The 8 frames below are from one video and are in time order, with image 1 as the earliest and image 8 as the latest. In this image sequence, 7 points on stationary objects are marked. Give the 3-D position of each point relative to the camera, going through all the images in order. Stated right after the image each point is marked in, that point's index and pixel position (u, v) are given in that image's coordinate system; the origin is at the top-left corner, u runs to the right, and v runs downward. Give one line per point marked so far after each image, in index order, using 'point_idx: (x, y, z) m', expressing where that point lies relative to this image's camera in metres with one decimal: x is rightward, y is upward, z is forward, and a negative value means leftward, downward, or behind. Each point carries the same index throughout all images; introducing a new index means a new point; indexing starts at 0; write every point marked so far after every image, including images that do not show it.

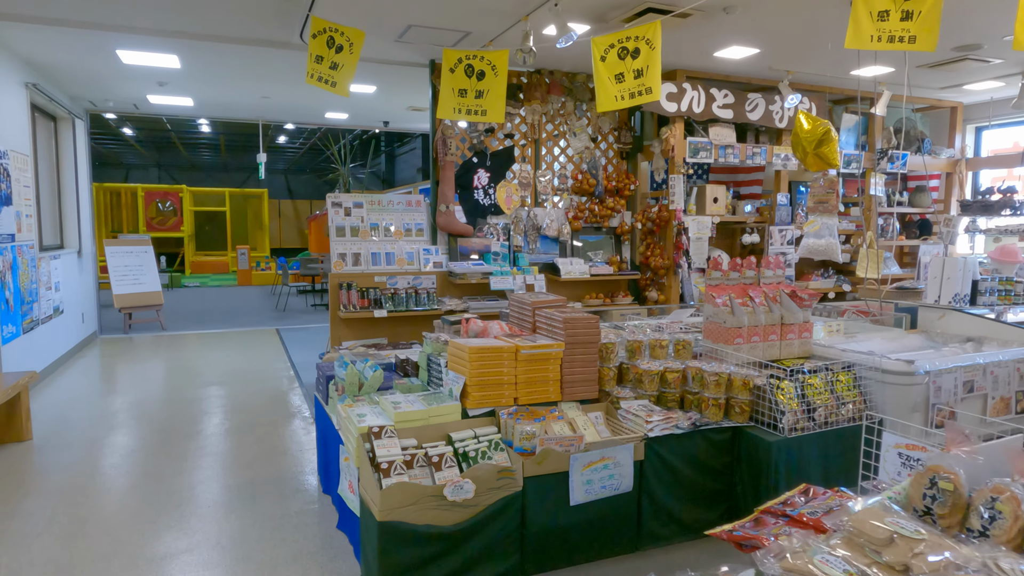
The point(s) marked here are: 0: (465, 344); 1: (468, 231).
0: (-0.2, -0.2, +2.9) m
1: (-0.4, +0.5, +5.7) m
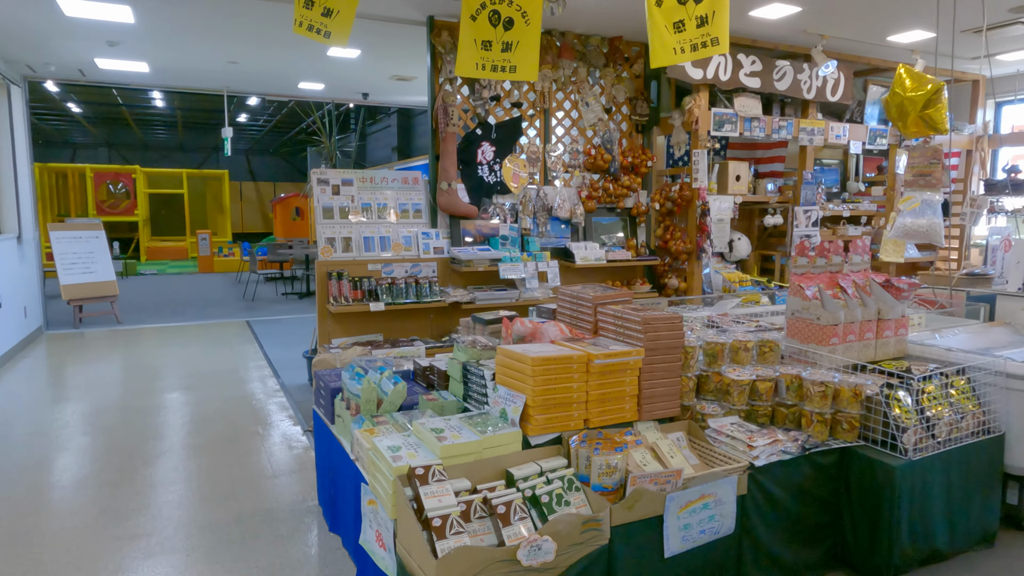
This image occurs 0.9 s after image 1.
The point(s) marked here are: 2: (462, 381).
0: (0.0, -0.2, +2.2) m
1: (-0.3, +0.6, +5.1) m
2: (-0.2, -0.4, +2.6) m
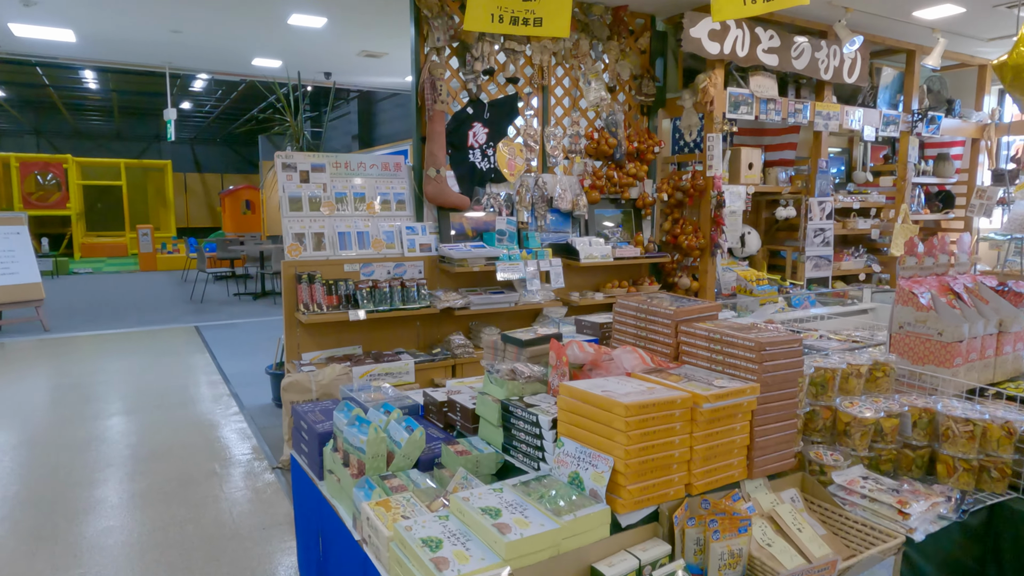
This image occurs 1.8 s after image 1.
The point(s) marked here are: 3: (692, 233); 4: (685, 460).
0: (+0.2, -0.3, +1.6) m
1: (-0.3, +0.6, +4.4) m
2: (0.0, -0.4, +2.0) m
3: (+1.4, +0.4, +5.0) m
4: (+0.4, -0.4, +1.6) m
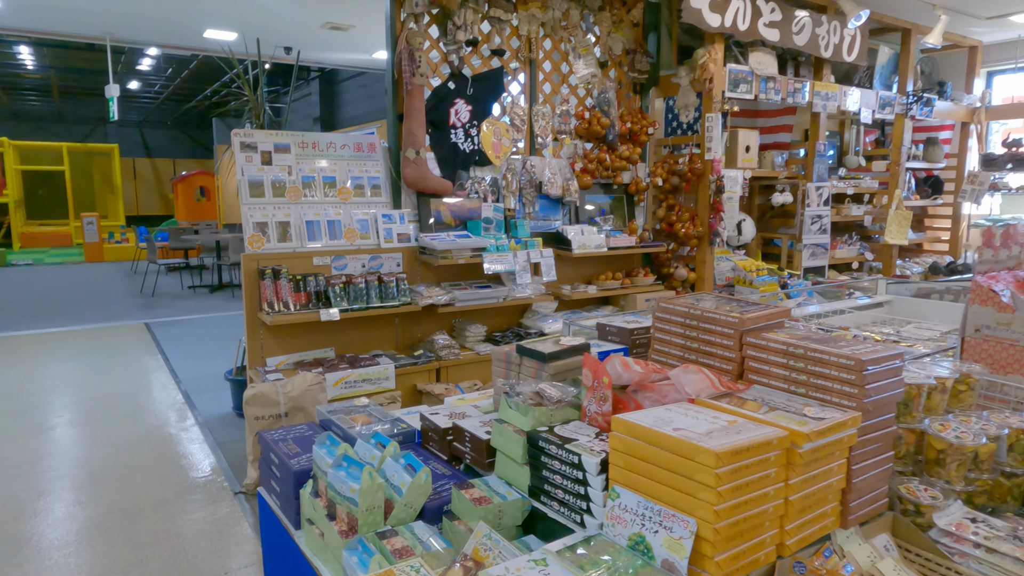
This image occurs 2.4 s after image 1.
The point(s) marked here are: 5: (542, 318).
0: (+0.3, -0.3, +1.2) m
1: (-0.4, +0.6, +4.0) m
2: (0.0, -0.4, +1.6) m
3: (+1.3, +0.5, +4.7) m
4: (+0.5, -0.4, +1.3) m
5: (+0.2, -0.2, +4.2) m
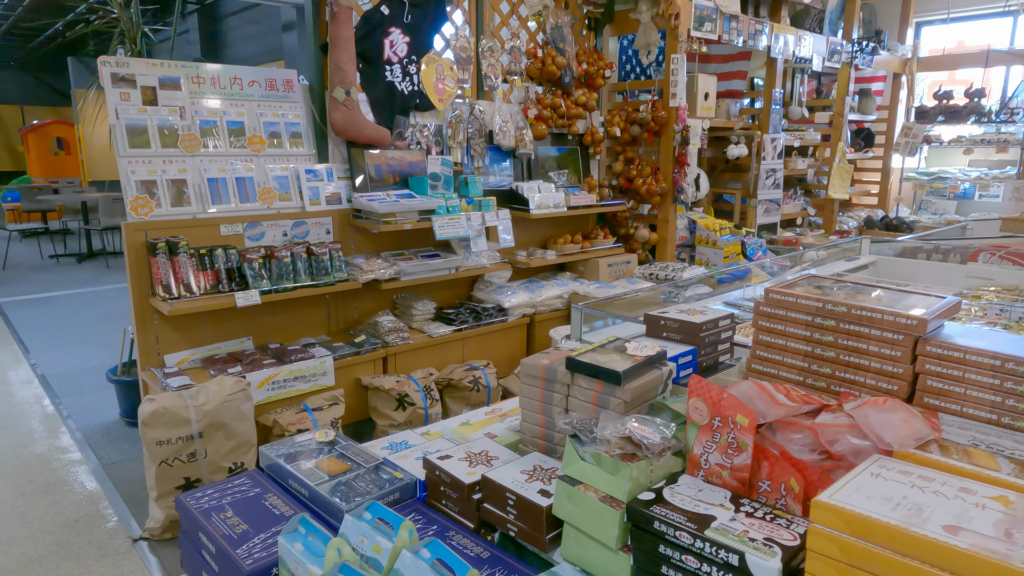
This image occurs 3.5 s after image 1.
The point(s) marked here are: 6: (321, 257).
0: (+0.5, -0.3, +0.7) m
1: (-0.6, +0.7, +3.3) m
2: (+0.2, -0.4, +1.0) m
3: (+0.9, +0.7, +4.3) m
4: (+0.7, -0.4, +0.8) m
5: (-0.1, 0.0, +3.6) m
6: (-0.9, +0.1, +3.0) m
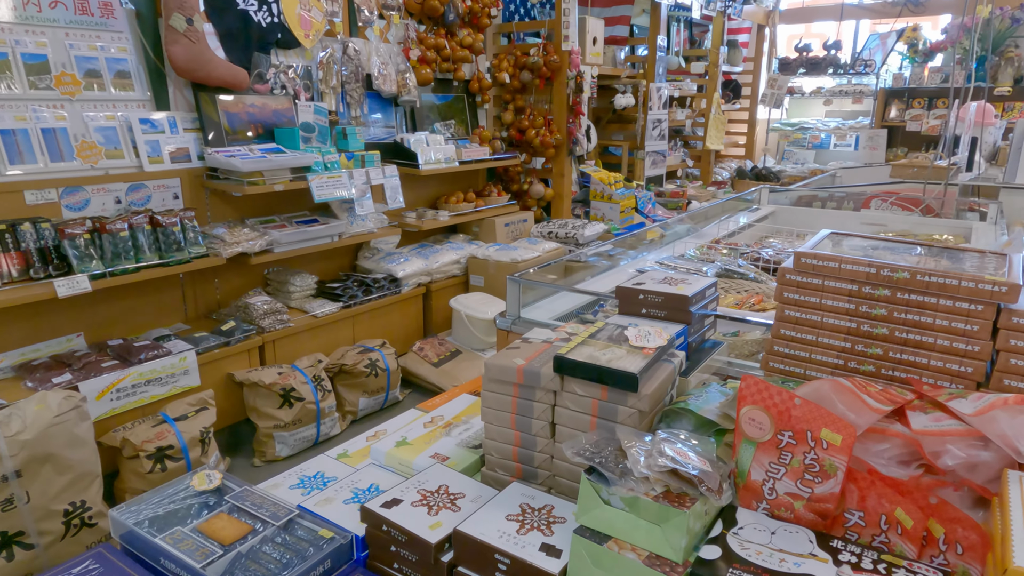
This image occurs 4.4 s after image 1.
0: (+0.6, -0.3, +0.5) m
1: (-1.1, +0.8, +2.7) m
2: (+0.2, -0.4, +0.7) m
3: (+0.2, +1.0, +3.9) m
4: (+0.8, -0.4, +0.6) m
5: (-0.6, +0.1, +3.2) m
6: (-1.2, +0.2, +2.4) m
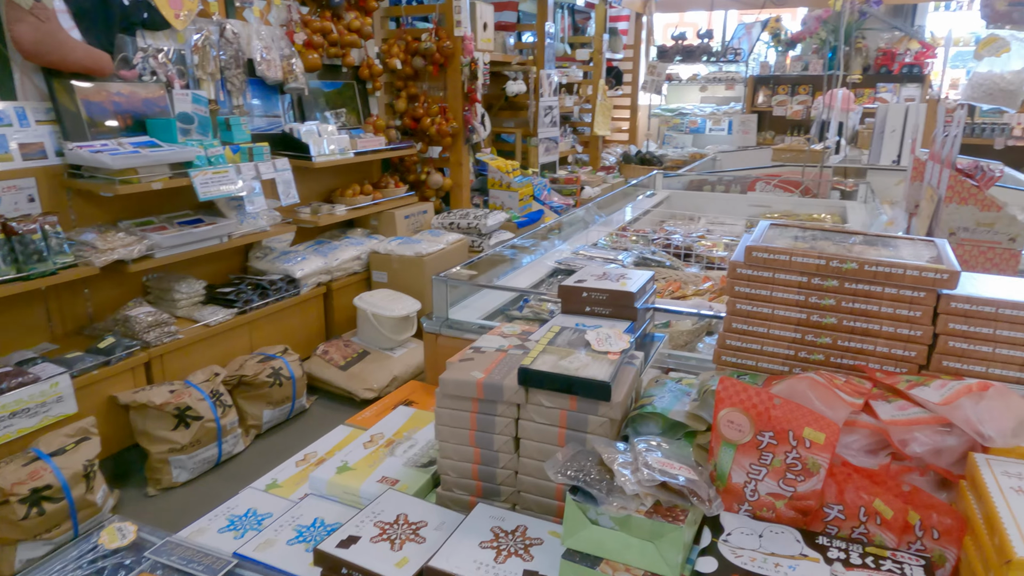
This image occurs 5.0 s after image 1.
0: (+0.6, -0.3, +0.5) m
1: (-1.5, +0.8, +2.4) m
2: (+0.2, -0.4, +0.7) m
3: (-0.4, +1.0, +3.8) m
4: (+0.8, -0.4, +0.7) m
5: (-1.0, +0.1, +3.0) m
6: (-1.5, +0.2, +2.1) m
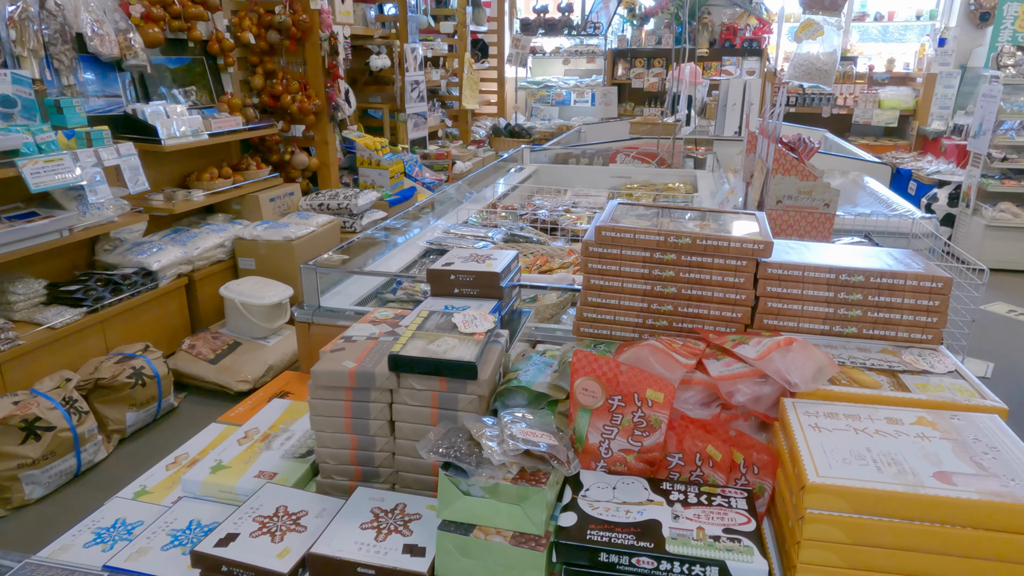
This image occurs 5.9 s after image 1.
0: (+0.5, -0.2, +0.7) m
1: (-1.9, +0.8, +2.1) m
2: (+0.1, -0.4, +0.8) m
3: (-1.2, +1.1, +3.7) m
4: (+0.6, -0.3, +0.9) m
5: (-1.6, +0.2, +2.8) m
6: (-1.9, +0.1, +1.8) m
